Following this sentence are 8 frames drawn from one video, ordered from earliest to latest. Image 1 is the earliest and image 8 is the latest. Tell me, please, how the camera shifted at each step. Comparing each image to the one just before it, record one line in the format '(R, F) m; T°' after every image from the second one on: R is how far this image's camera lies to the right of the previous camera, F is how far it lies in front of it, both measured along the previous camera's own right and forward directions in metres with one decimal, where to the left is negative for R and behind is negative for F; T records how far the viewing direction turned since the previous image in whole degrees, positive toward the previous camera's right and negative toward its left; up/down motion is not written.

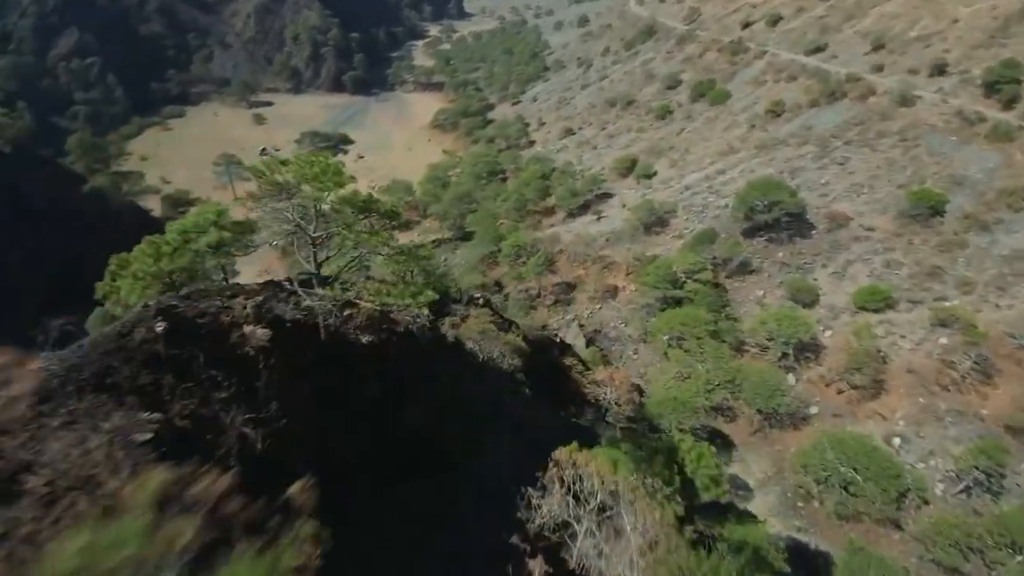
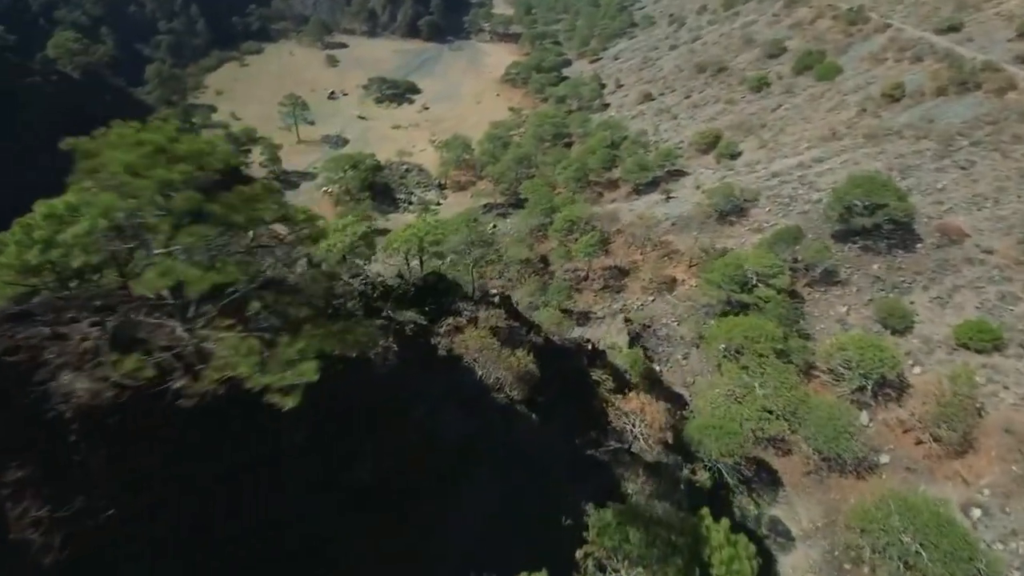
(+1.5, +4.4) m; -6°
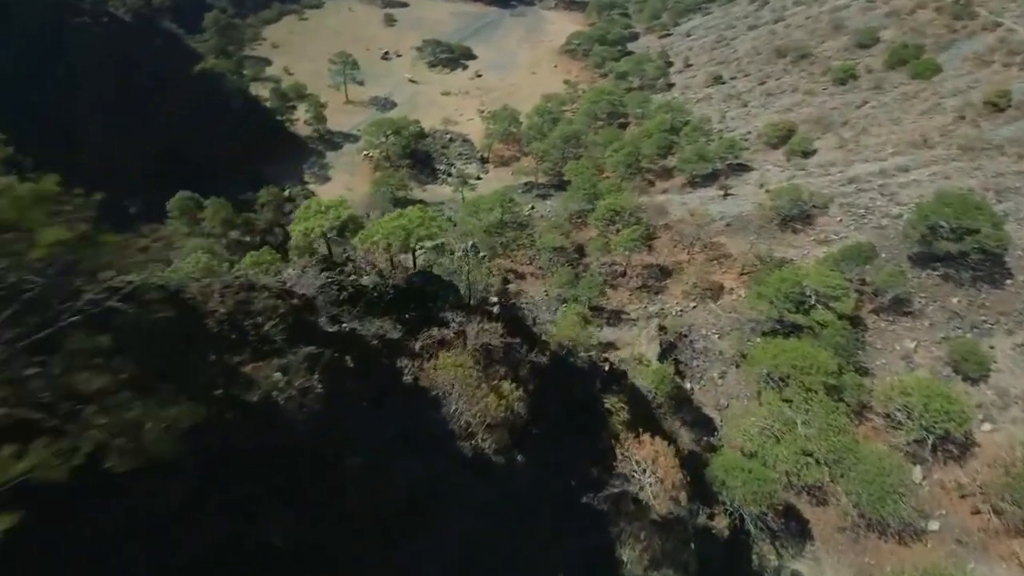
(+1.6, +3.9) m; -5°
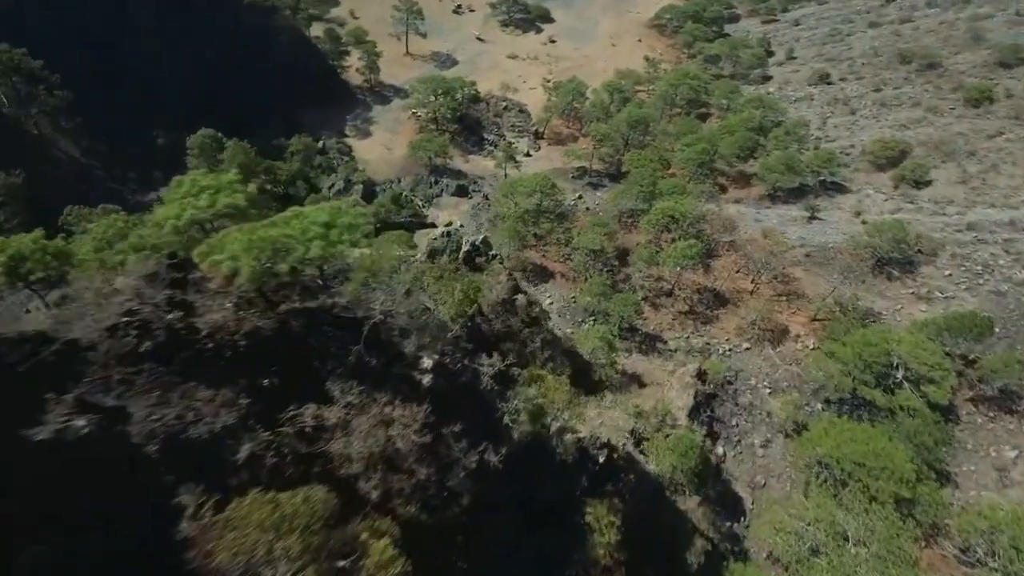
(+2.4, +7.7) m; -5°
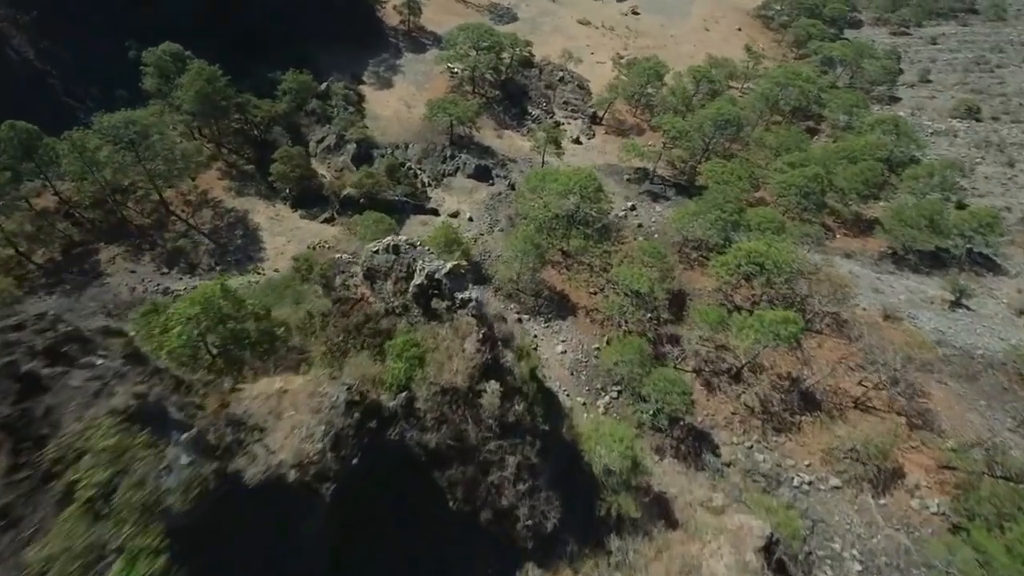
(+1.7, +14.9) m; -3°
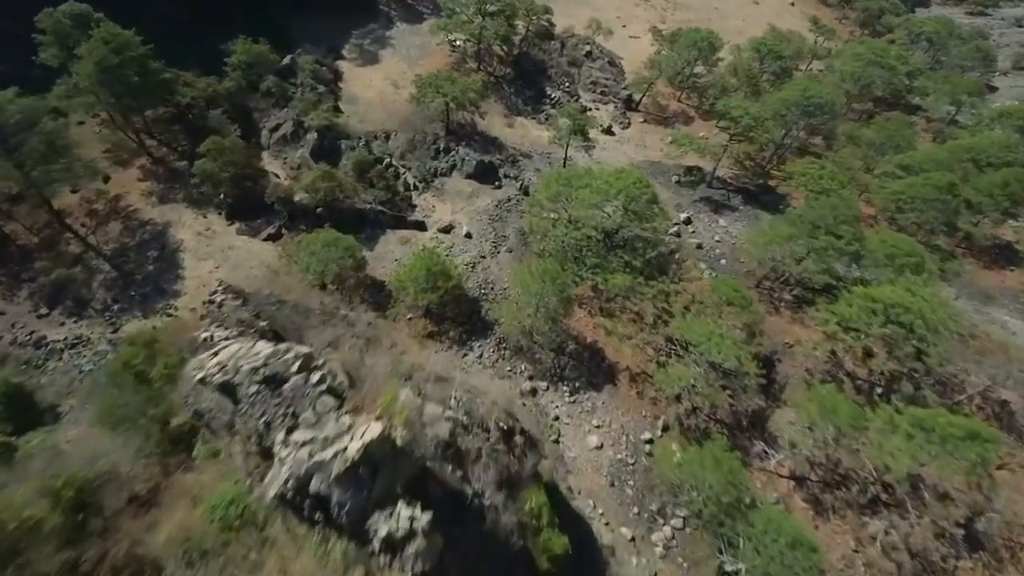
(0.0, +12.2) m; -1°
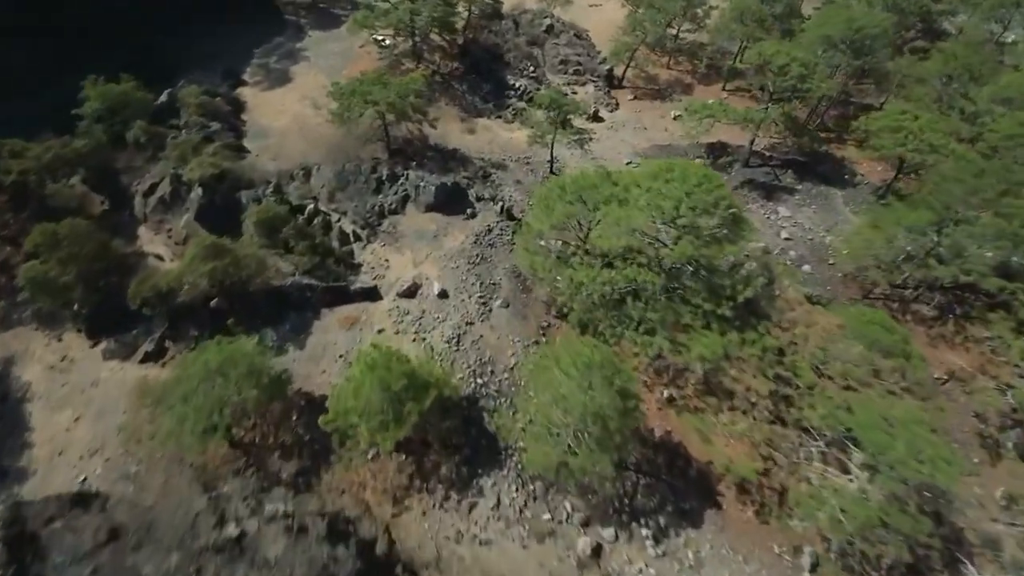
(-0.6, +10.4) m; +2°
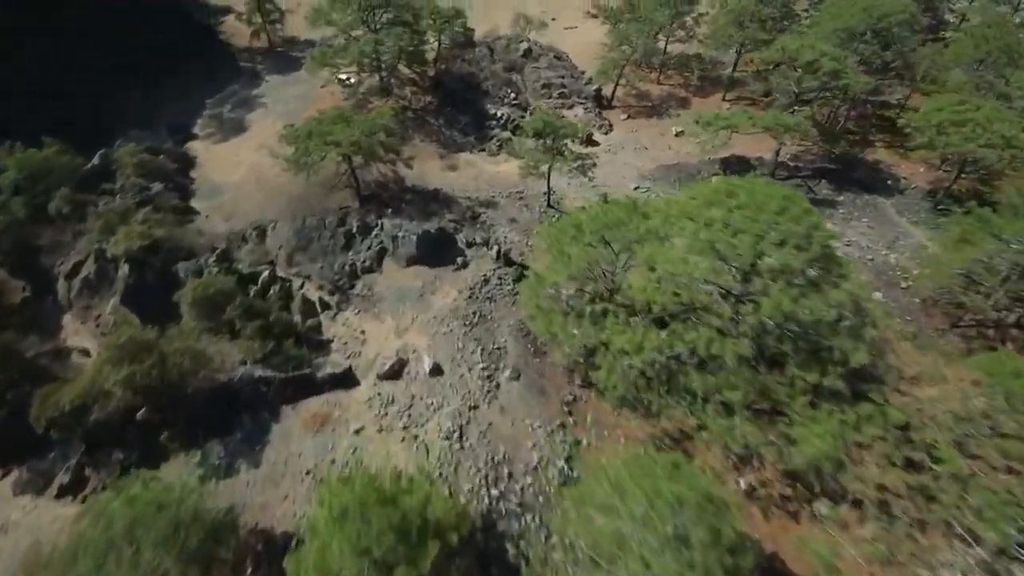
(-0.6, +4.6) m; +1°
